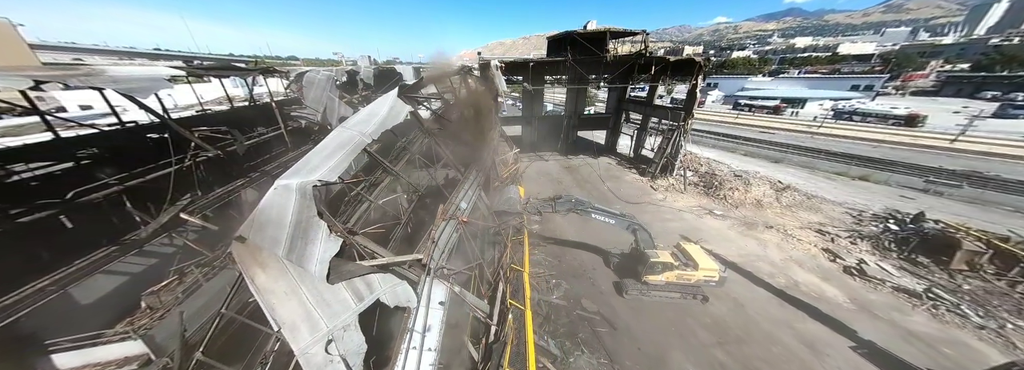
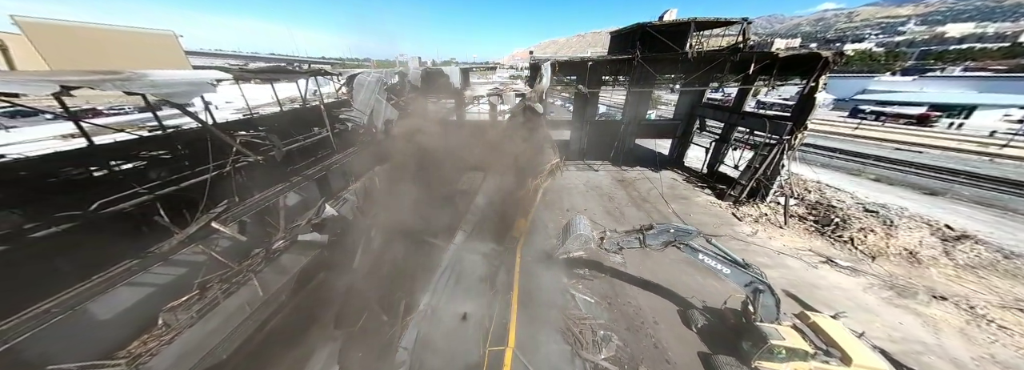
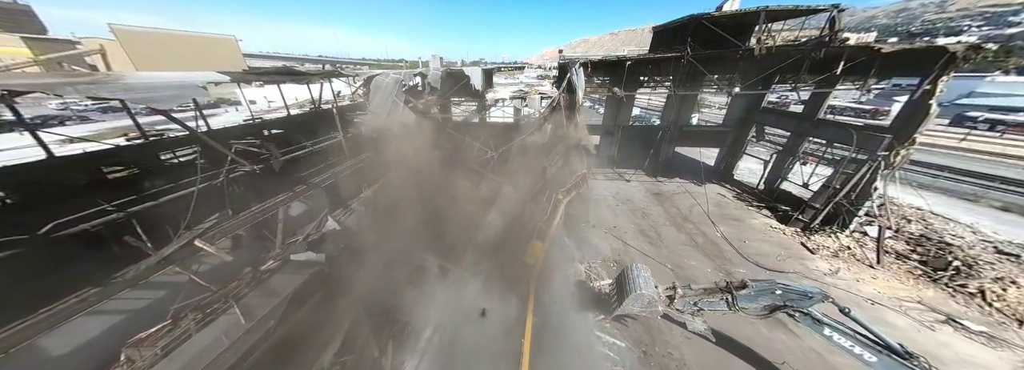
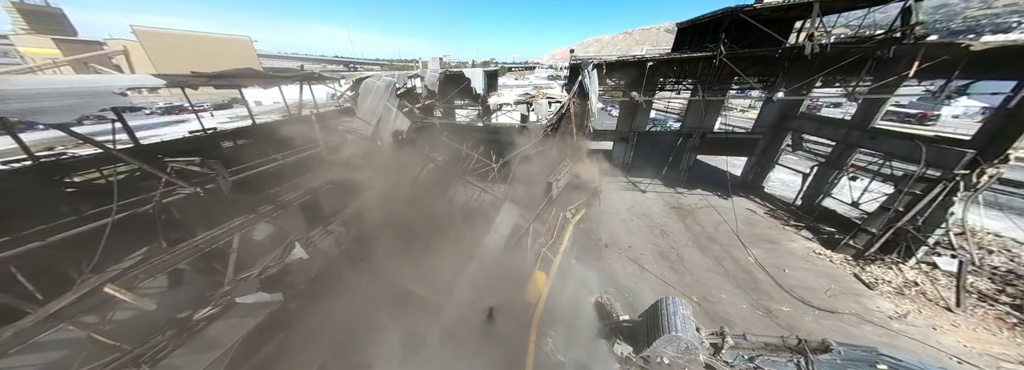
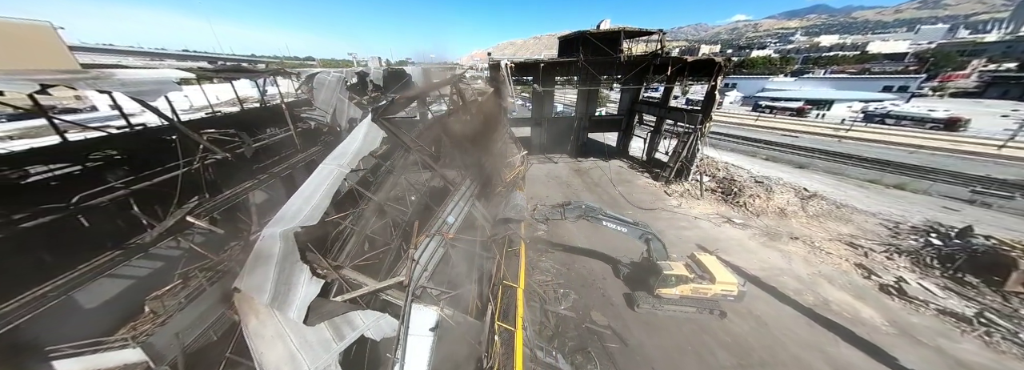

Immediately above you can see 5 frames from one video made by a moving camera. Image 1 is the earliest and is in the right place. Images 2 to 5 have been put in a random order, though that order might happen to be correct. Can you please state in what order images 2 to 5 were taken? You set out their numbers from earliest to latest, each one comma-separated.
5, 2, 3, 4
